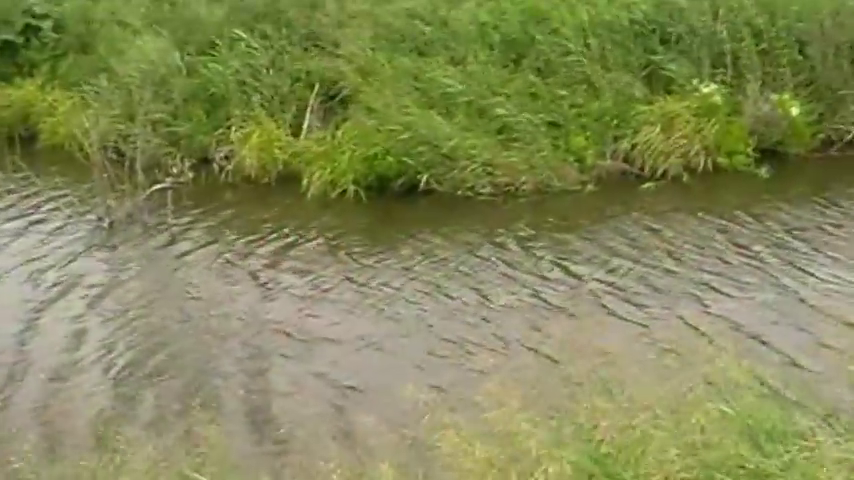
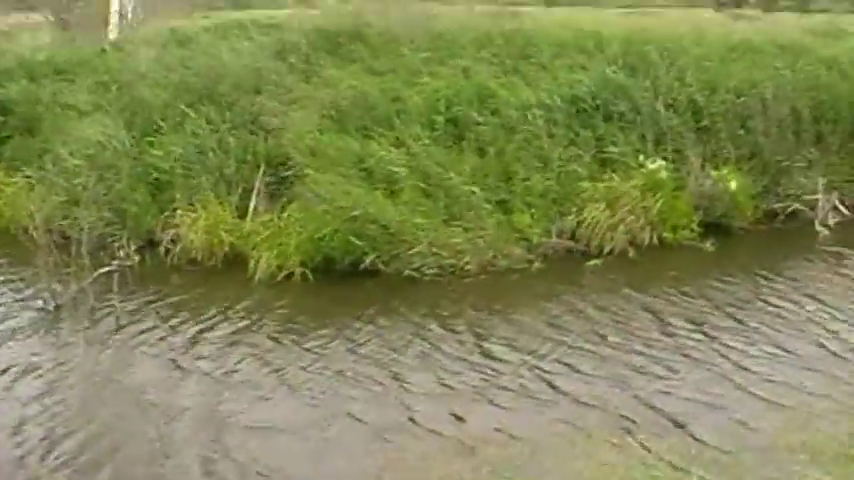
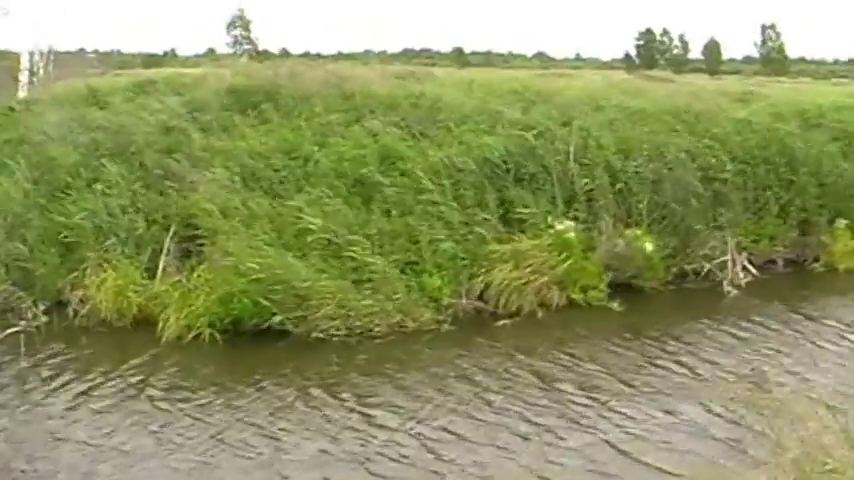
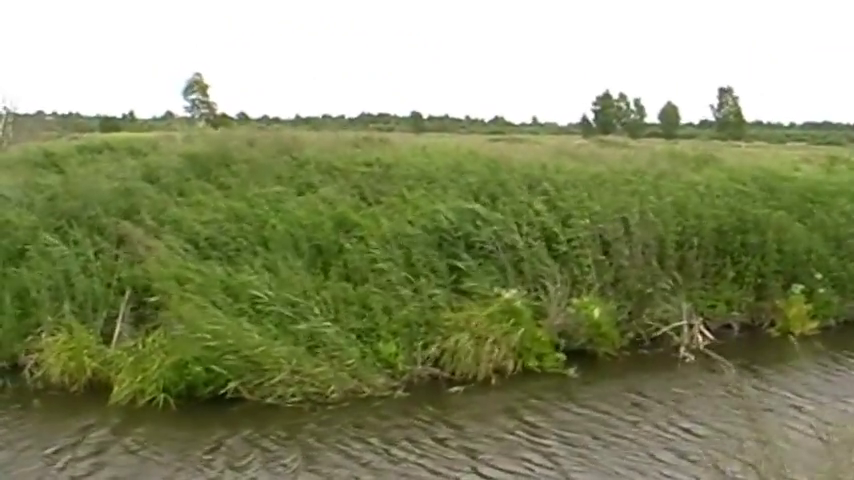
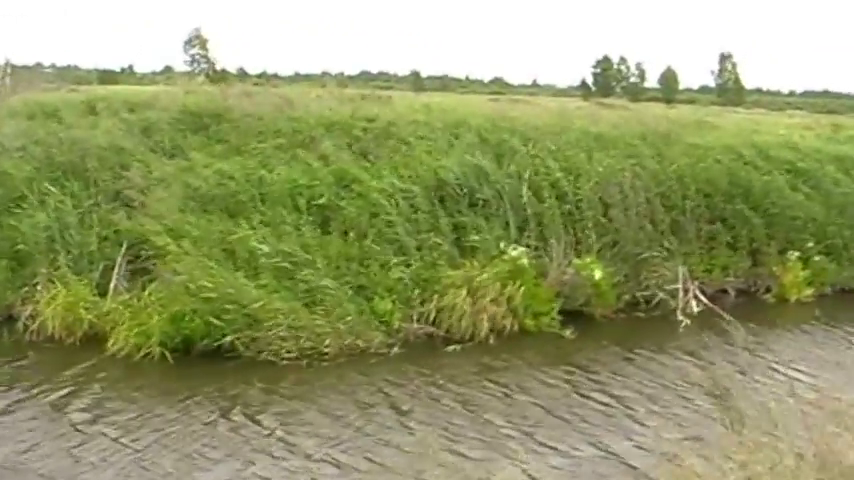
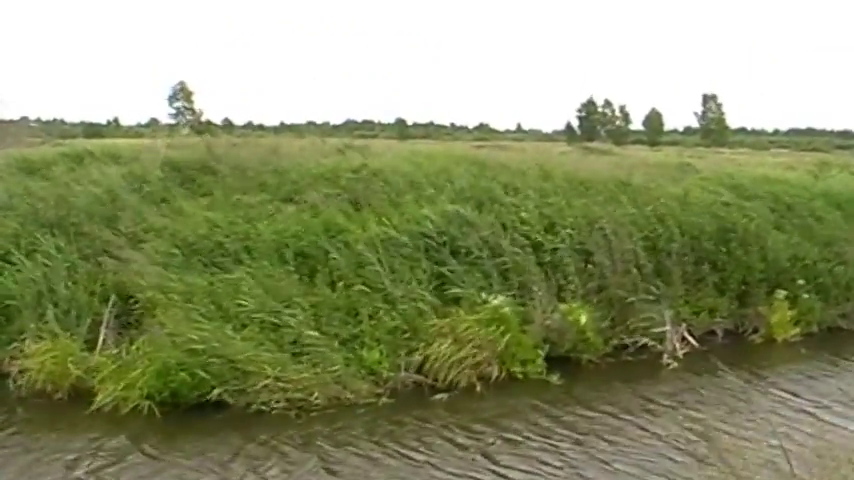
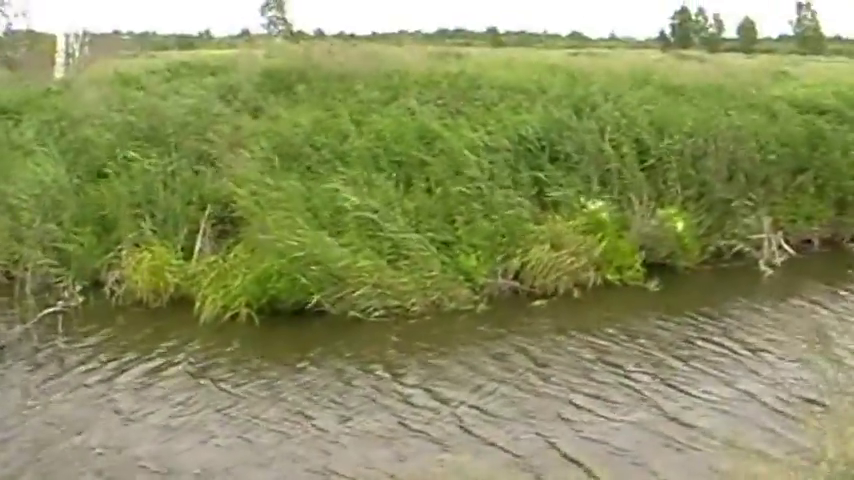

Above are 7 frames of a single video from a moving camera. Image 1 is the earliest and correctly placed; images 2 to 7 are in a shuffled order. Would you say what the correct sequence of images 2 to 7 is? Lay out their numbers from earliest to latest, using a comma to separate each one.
2, 7, 3, 5, 6, 4
